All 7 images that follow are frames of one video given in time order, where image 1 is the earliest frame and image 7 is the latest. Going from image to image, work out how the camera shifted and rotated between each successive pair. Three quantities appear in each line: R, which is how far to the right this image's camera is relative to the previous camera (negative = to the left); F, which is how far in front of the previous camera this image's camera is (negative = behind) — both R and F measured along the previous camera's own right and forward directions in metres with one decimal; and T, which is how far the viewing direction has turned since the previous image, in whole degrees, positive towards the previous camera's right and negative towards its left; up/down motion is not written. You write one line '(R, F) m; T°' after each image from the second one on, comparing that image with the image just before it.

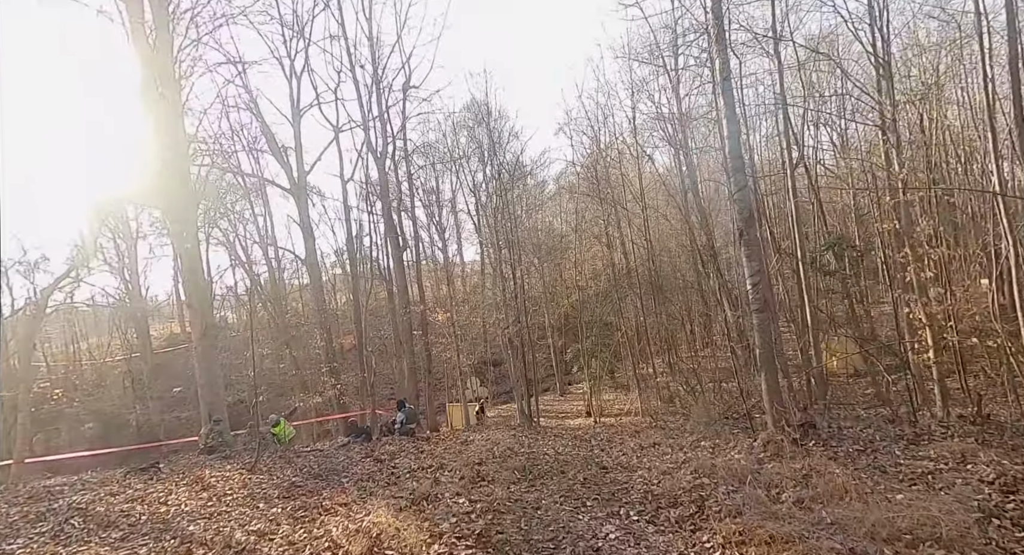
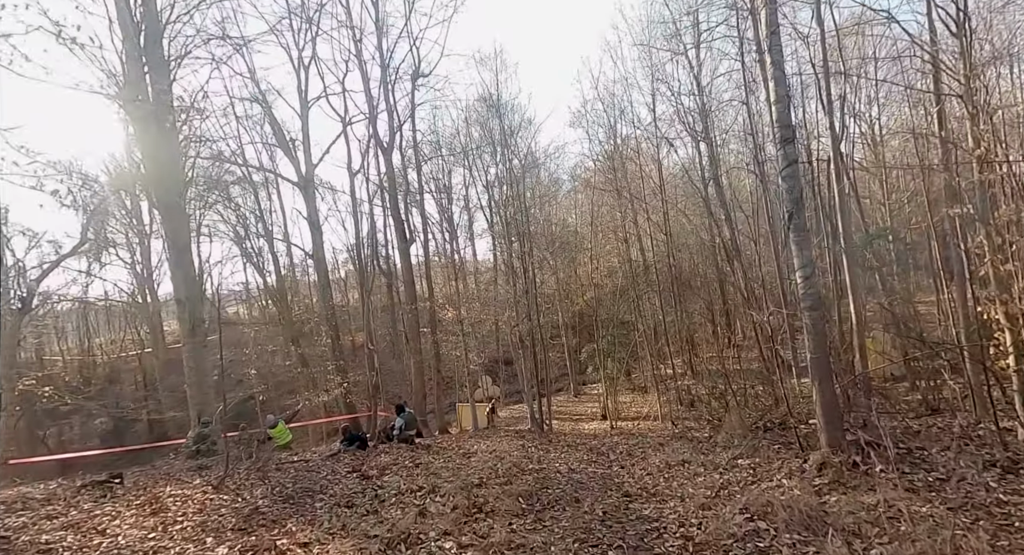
(+0.1, +1.0) m; -1°
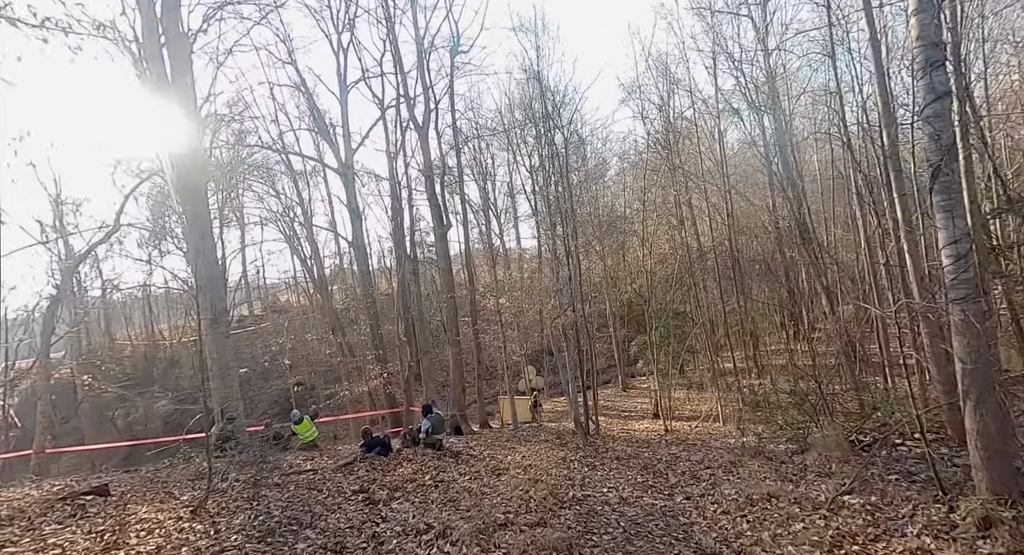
(+0.1, +1.3) m; -4°
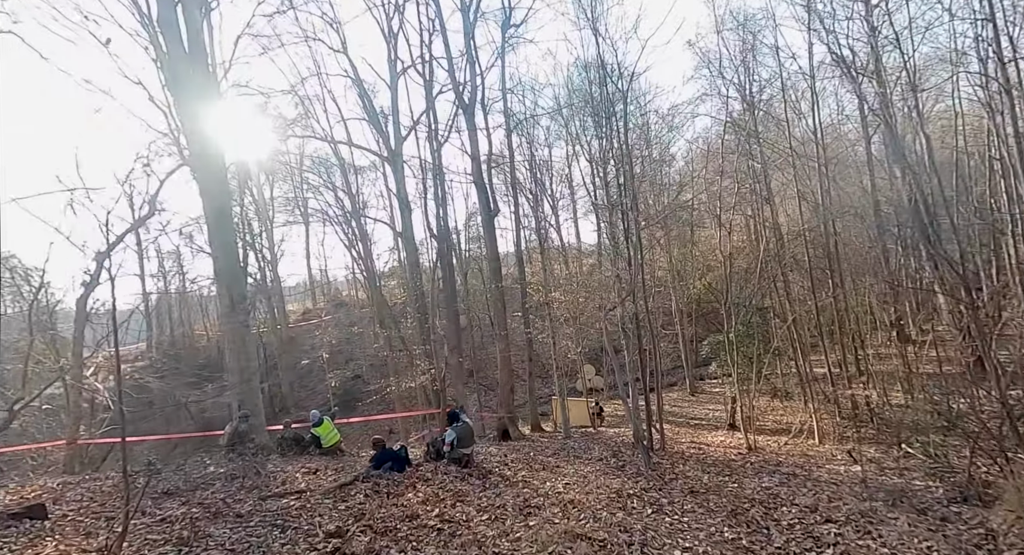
(+0.2, +1.8) m; -5°
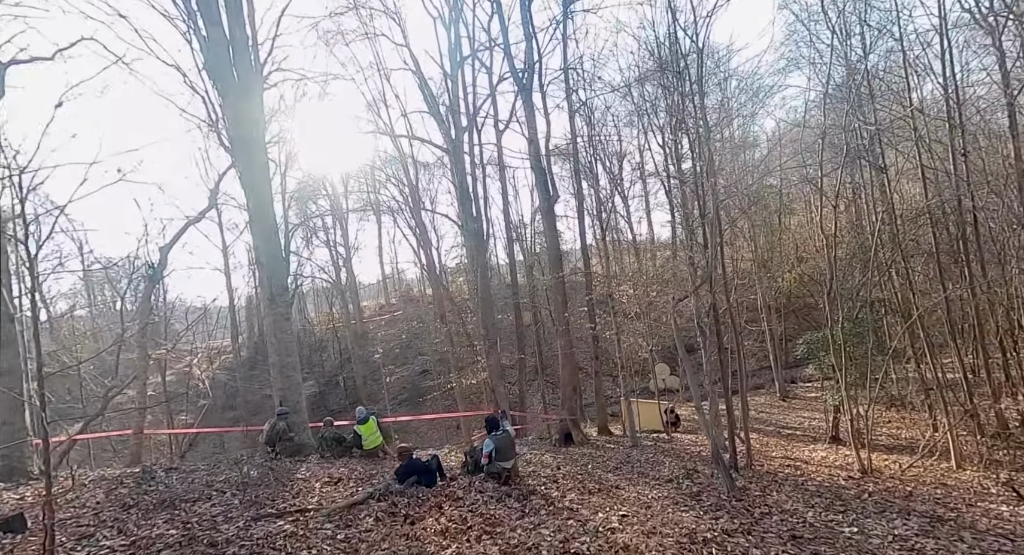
(+0.2, +1.3) m; -7°
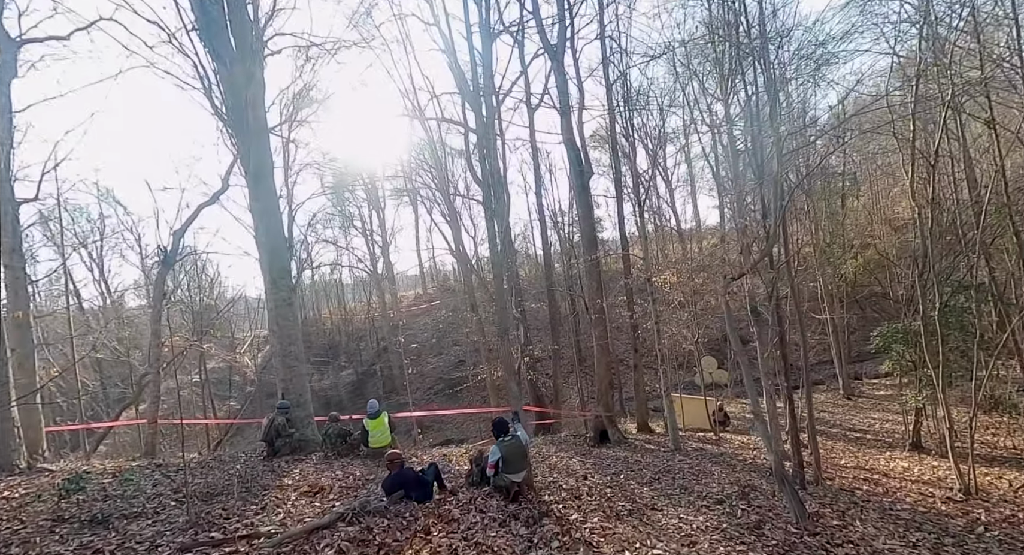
(+0.3, +1.3) m; -4°
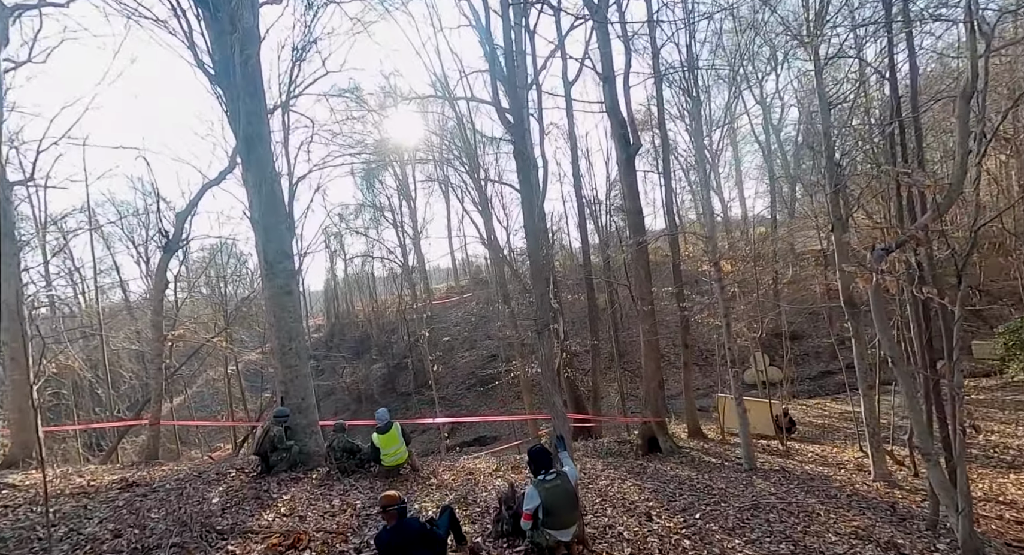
(-0.1, +1.7) m; -3°
